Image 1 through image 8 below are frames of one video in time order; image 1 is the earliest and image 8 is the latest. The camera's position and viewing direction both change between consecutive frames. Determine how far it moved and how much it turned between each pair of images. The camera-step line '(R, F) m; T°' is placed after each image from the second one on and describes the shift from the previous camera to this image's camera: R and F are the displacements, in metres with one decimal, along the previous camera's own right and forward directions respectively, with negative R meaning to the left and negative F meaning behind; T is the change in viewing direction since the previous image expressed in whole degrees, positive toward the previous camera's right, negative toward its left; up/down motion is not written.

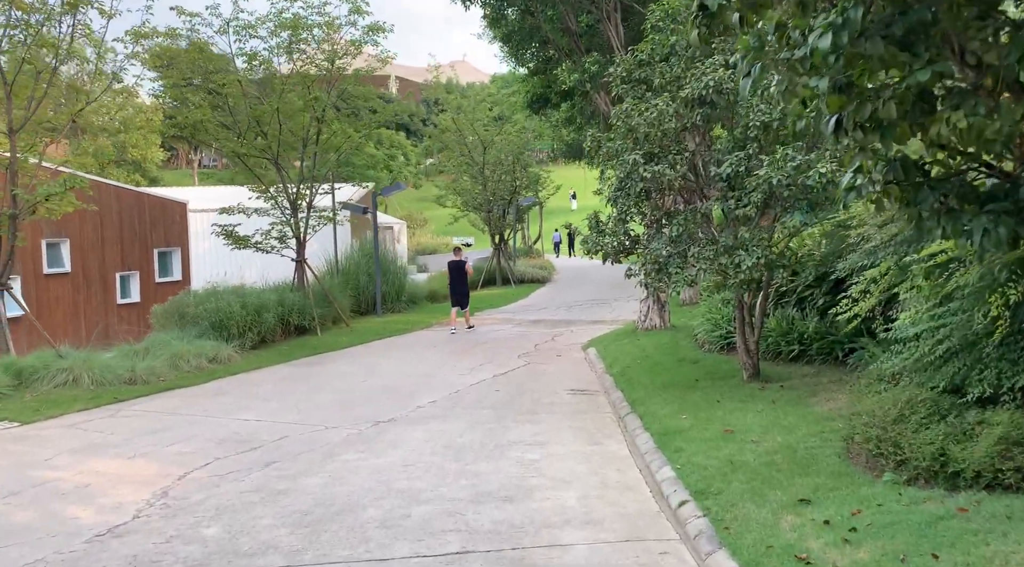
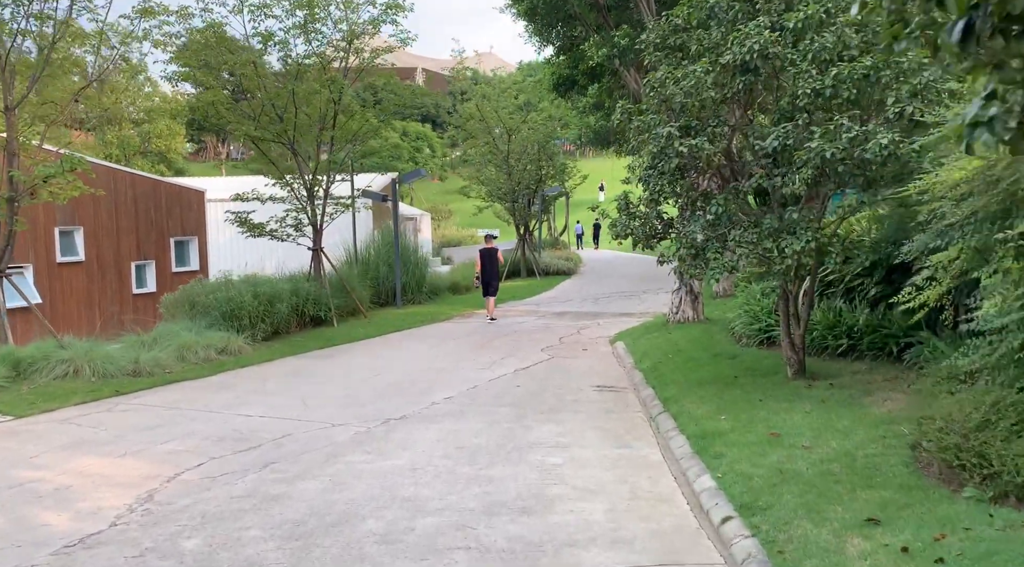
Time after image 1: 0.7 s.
(0.0, +0.9) m; -1°
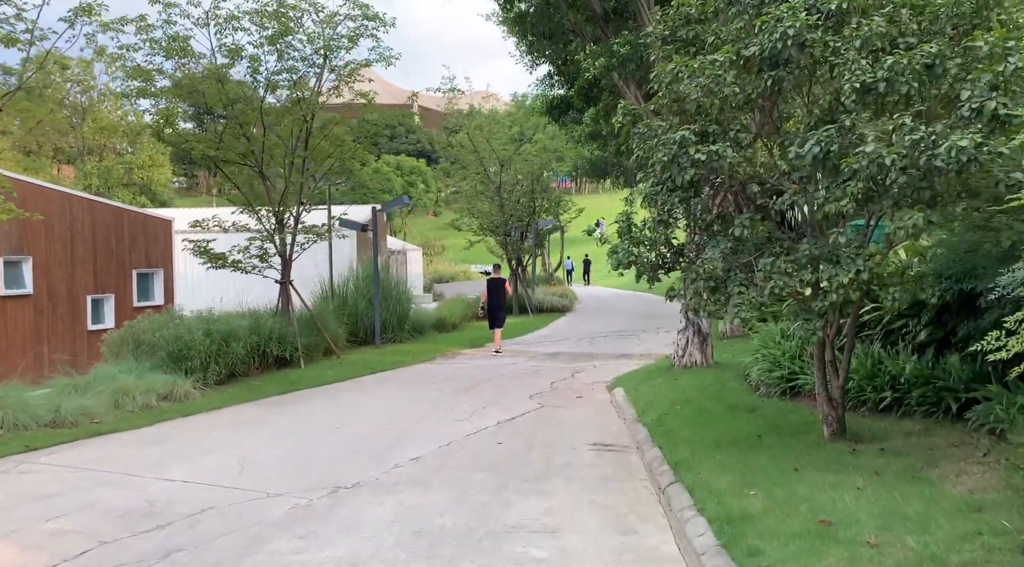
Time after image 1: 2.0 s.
(+0.1, +1.8) m; 0°
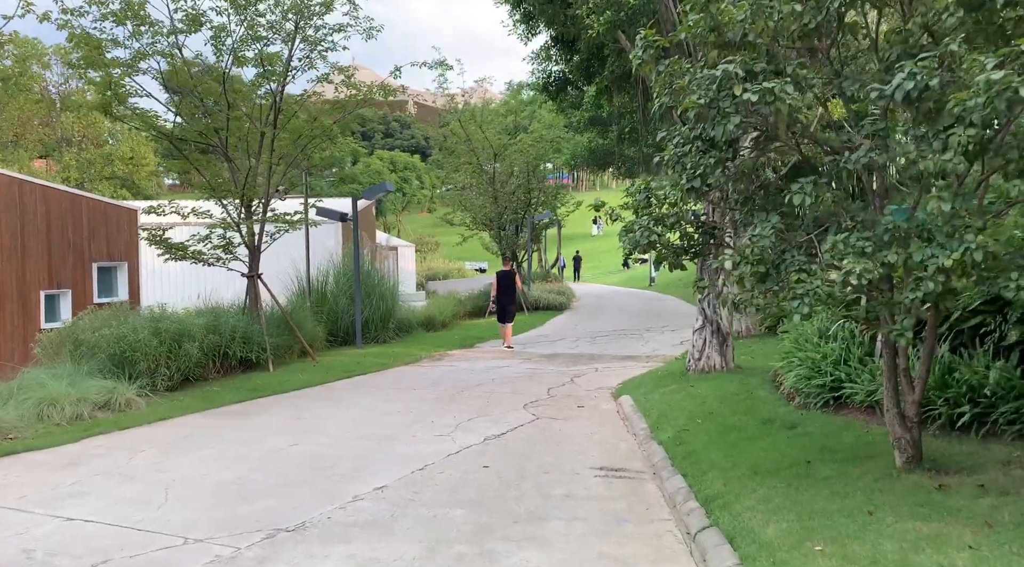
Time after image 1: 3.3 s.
(+0.1, +1.8) m; 0°
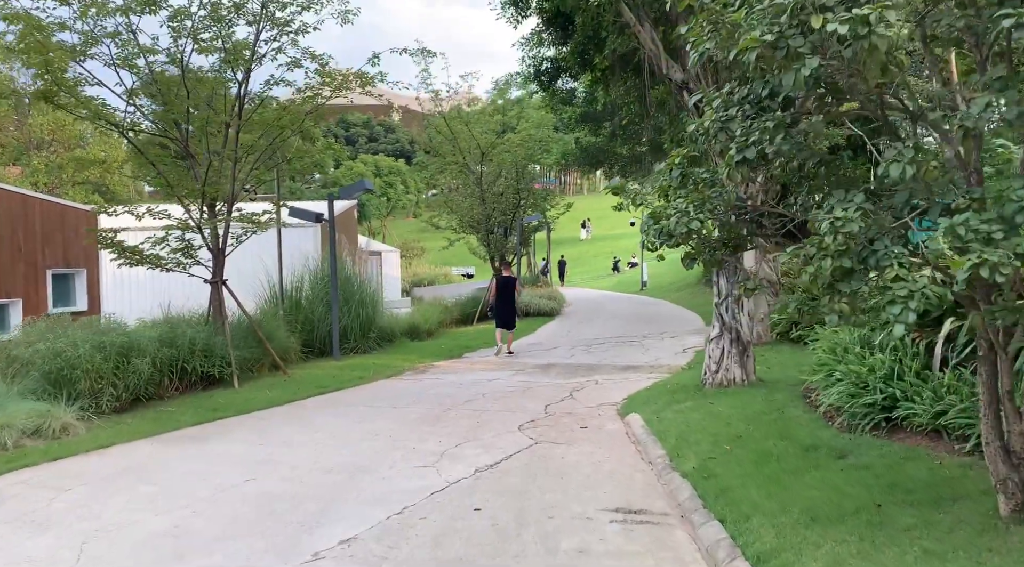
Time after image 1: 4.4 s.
(-0.1, +1.4) m; +1°
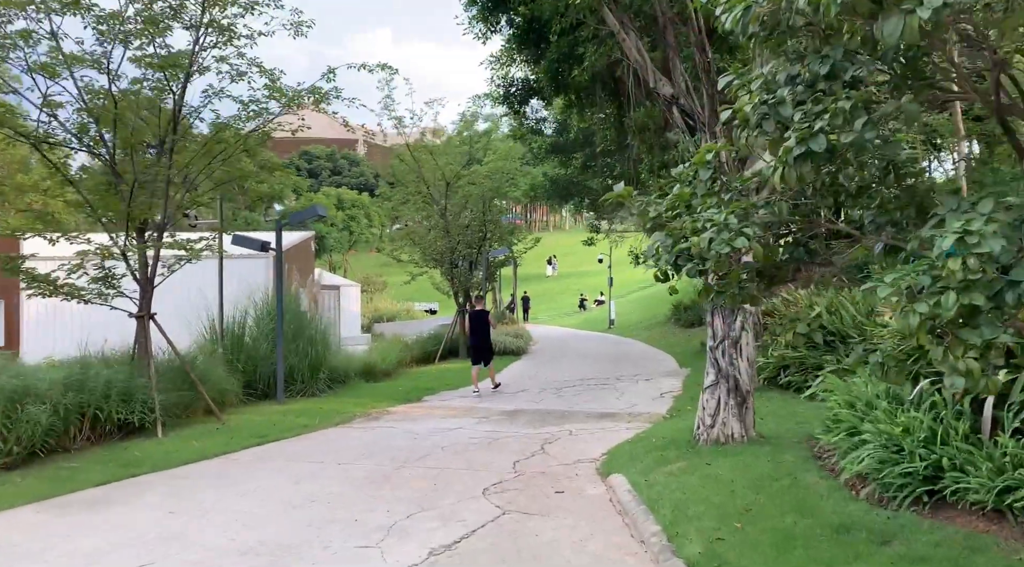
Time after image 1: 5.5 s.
(0.0, +1.5) m; +2°
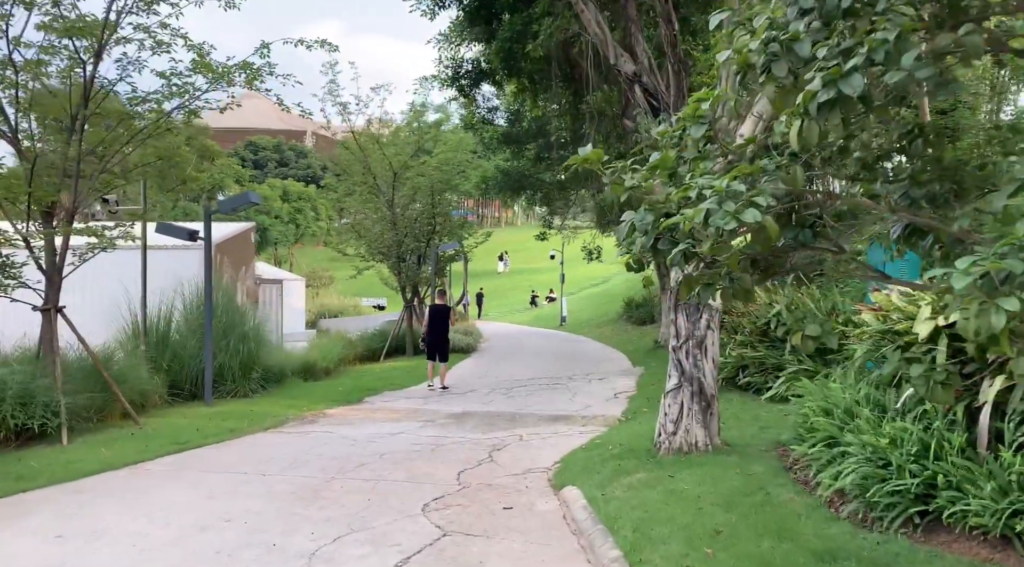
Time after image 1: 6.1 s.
(0.0, +0.9) m; +3°
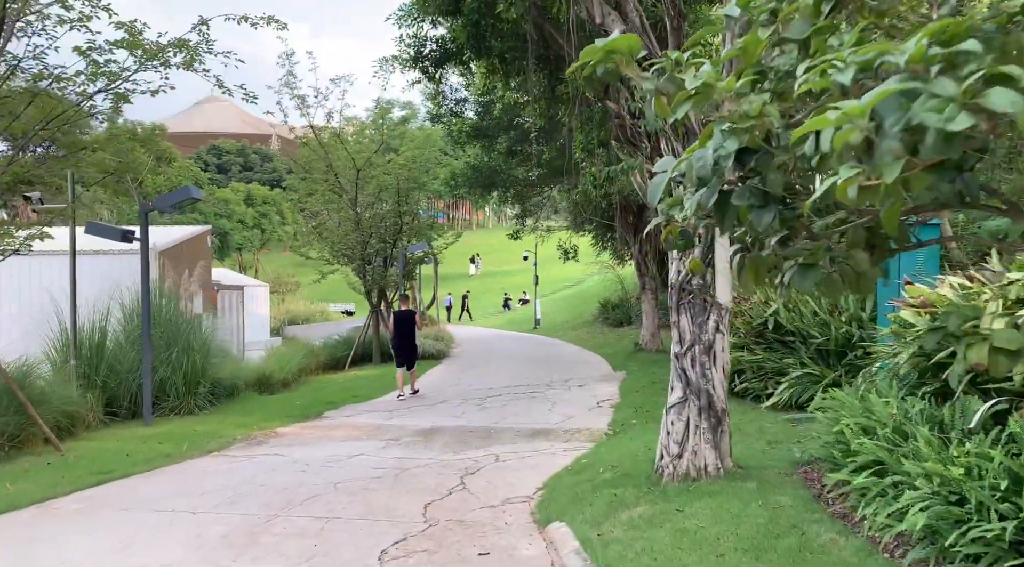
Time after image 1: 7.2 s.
(0.0, +1.4) m; +2°
